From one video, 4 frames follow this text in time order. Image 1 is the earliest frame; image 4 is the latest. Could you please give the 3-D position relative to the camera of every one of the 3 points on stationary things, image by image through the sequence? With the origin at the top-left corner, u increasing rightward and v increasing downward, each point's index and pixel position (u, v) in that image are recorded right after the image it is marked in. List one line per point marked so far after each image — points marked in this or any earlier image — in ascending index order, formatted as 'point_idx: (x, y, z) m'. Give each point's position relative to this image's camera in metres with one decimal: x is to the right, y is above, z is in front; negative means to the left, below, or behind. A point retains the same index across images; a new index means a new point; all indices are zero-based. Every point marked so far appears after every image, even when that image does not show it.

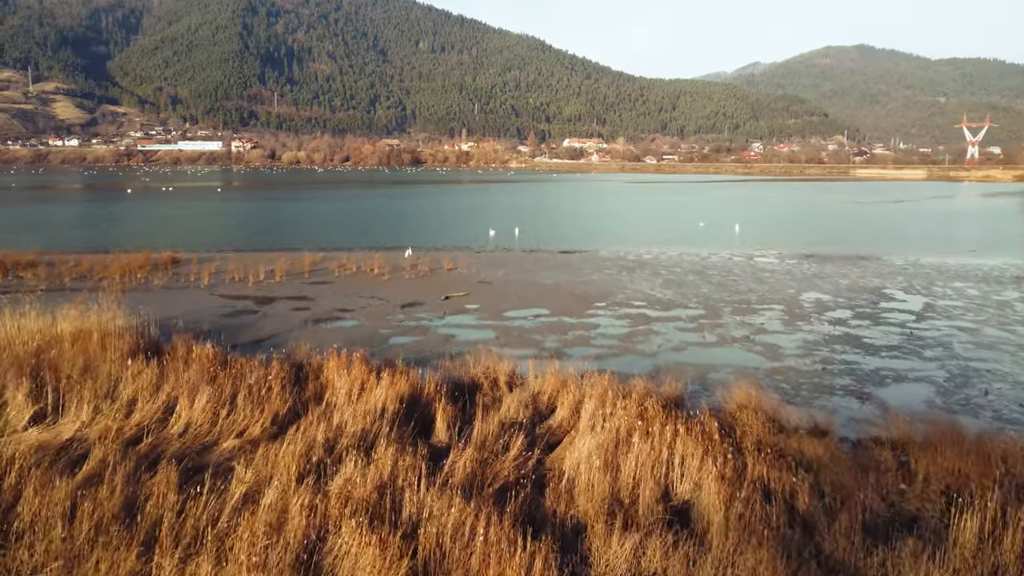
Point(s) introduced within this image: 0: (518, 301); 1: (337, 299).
0: (+0.1, -0.3, +16.9) m
1: (-3.1, -0.2, +16.8) m
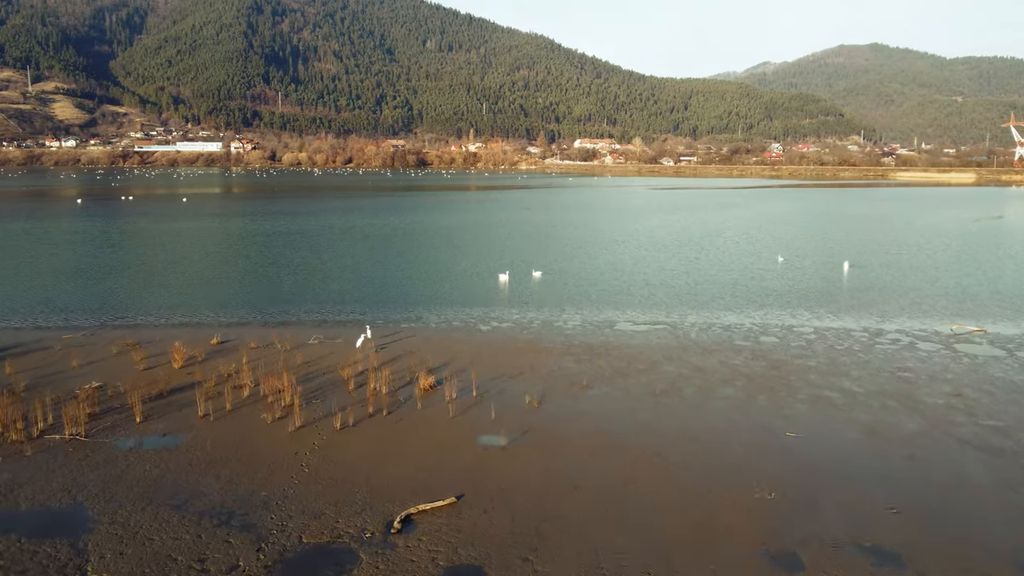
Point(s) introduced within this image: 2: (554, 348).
0: (+0.5, -1.8, +7.1) m
1: (-2.7, -1.8, +7.0) m
2: (+0.6, -0.9, +14.0) m
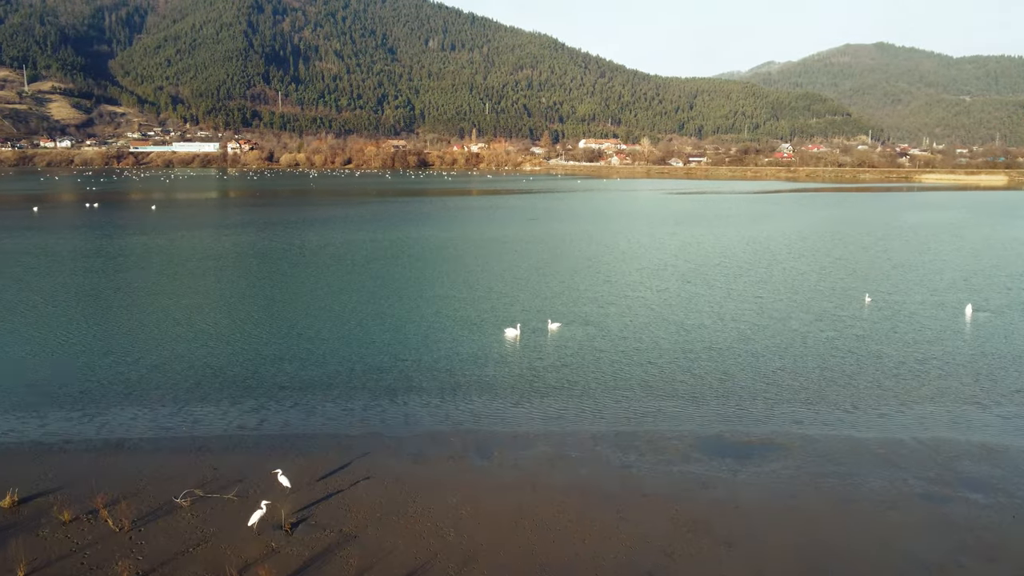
0: (+0.6, -2.8, +1.0) m
1: (-2.6, -2.8, +0.9) m
2: (+0.7, -1.9, +7.9) m
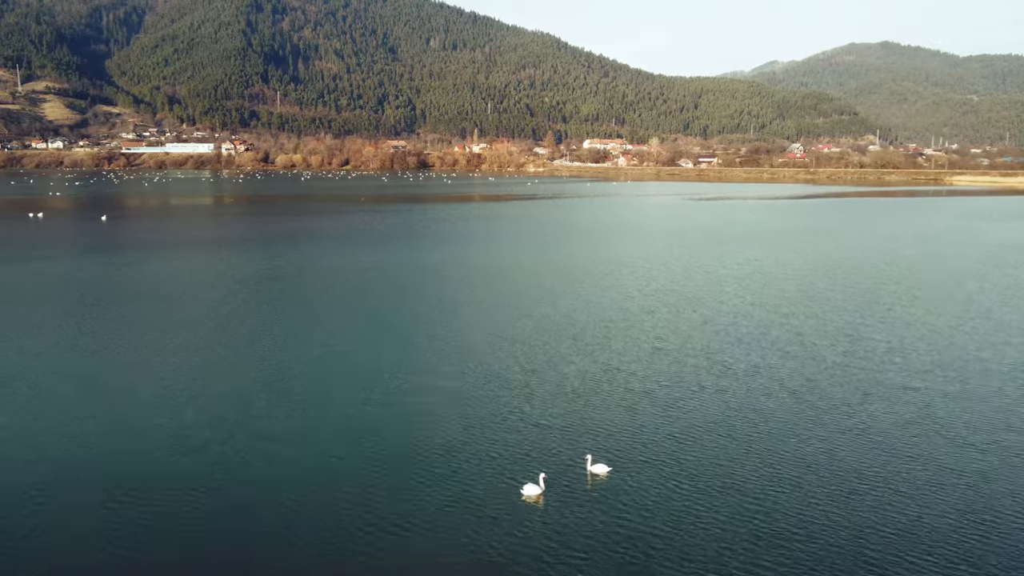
0: (+0.7, -4.0, -6.3) m
1: (-2.5, -3.9, -6.3) m
2: (+0.8, -3.0, +0.6) m
